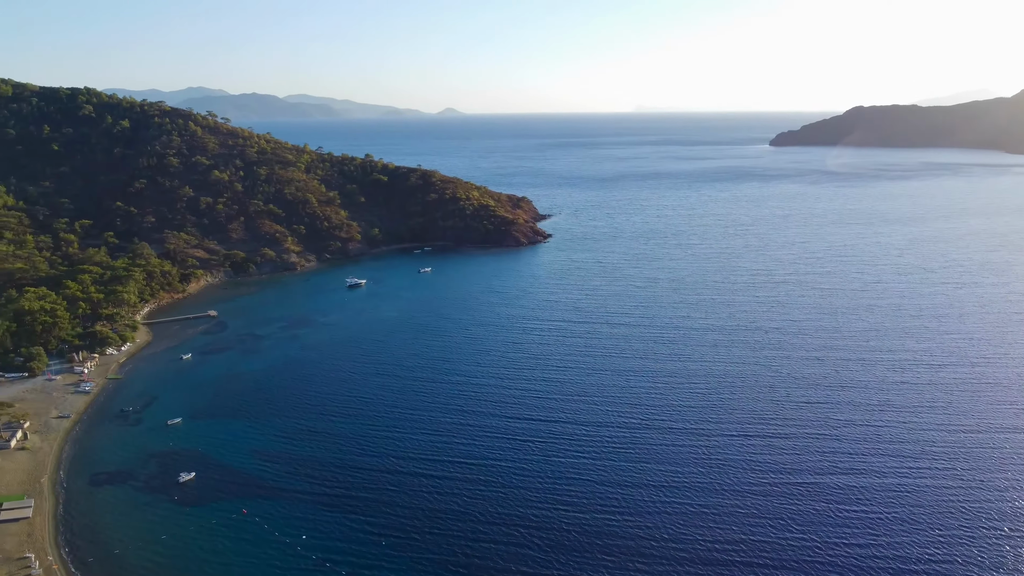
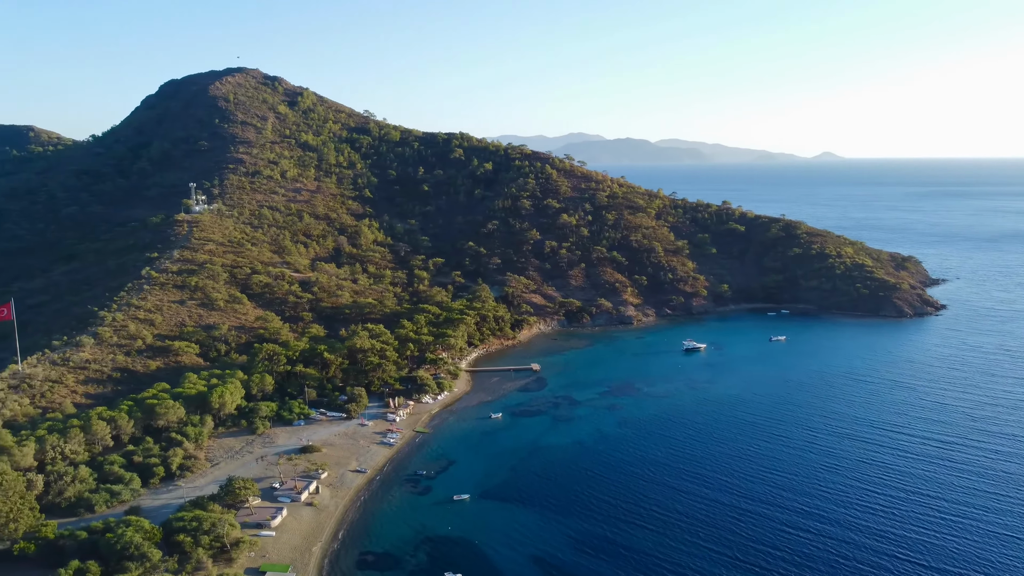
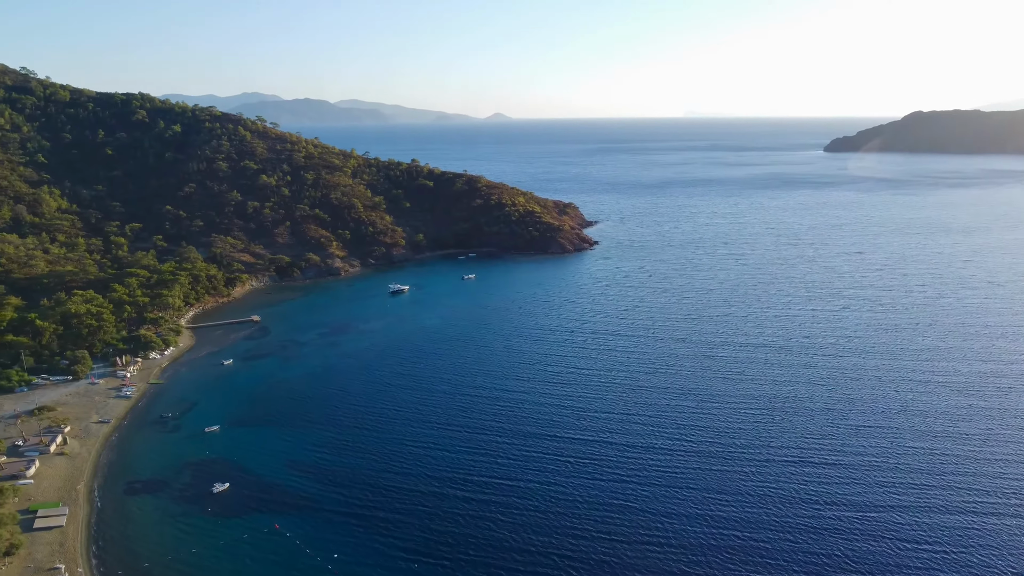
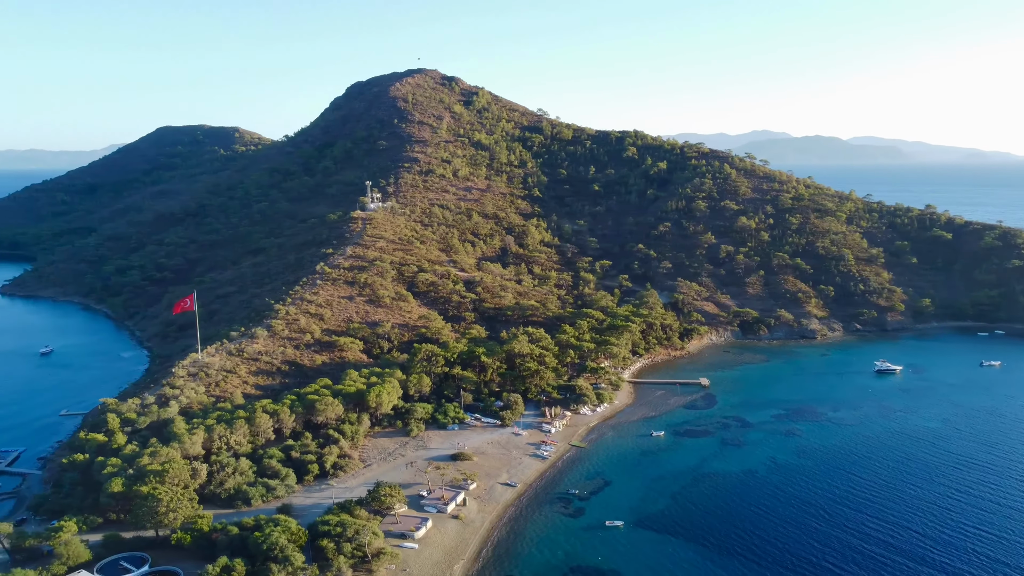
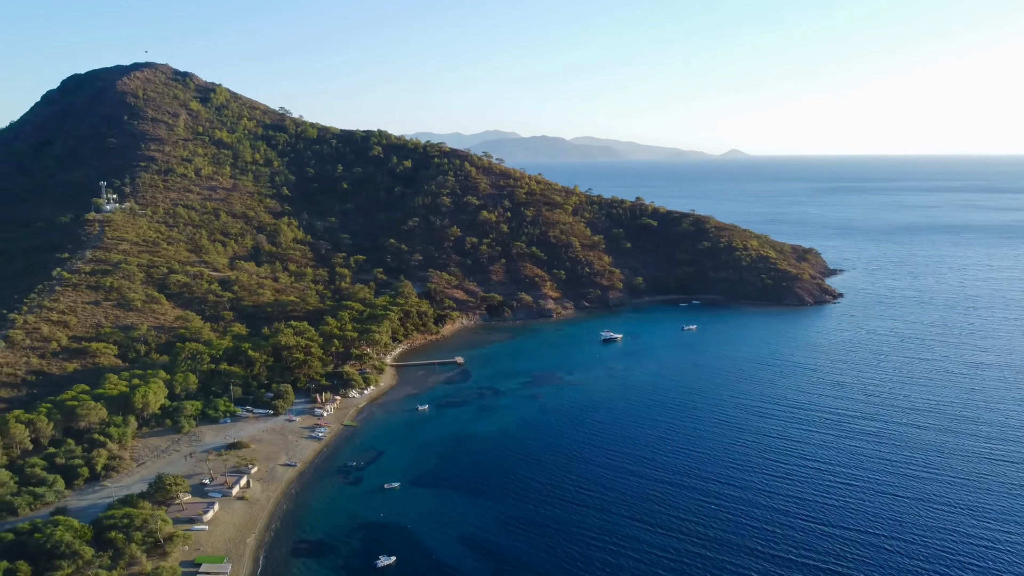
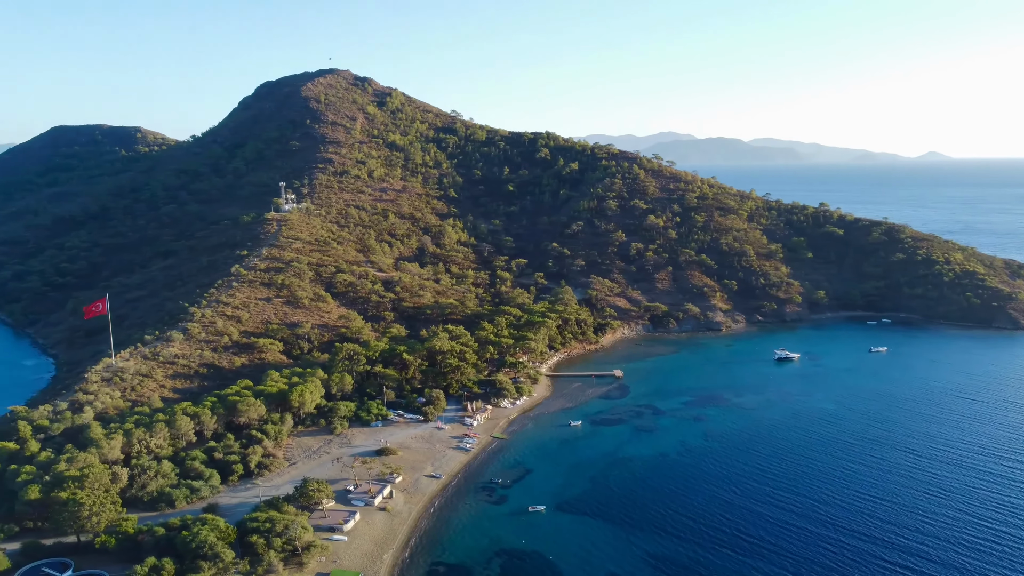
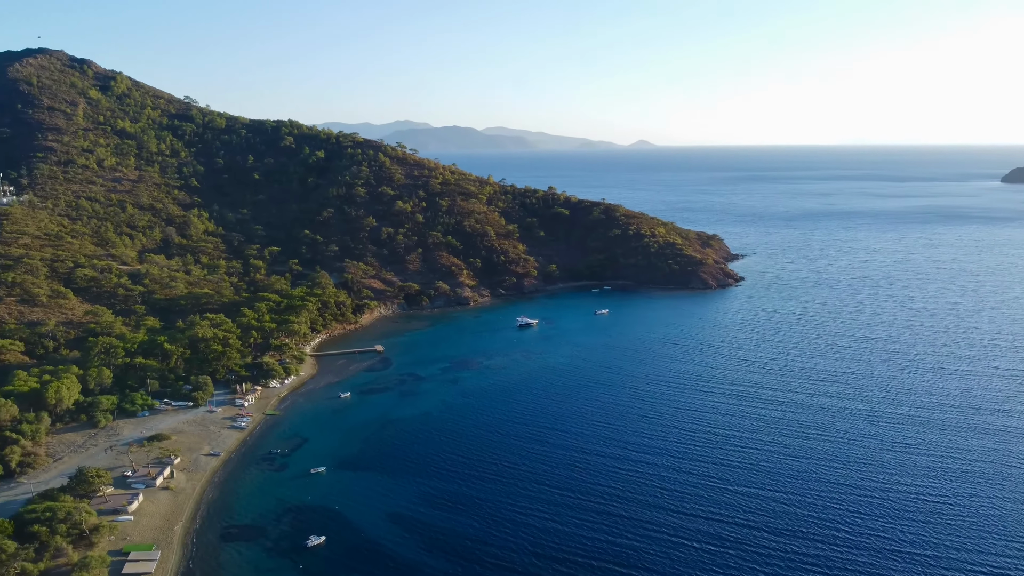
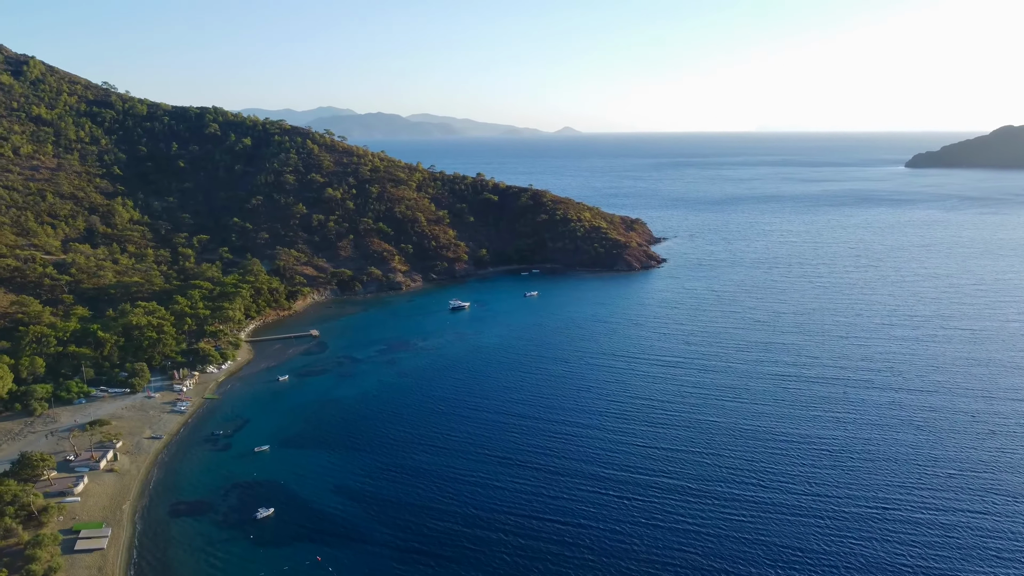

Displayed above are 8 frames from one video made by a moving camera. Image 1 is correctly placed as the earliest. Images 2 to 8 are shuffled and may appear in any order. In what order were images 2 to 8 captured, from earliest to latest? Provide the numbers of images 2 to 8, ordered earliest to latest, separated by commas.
3, 8, 7, 5, 2, 6, 4
